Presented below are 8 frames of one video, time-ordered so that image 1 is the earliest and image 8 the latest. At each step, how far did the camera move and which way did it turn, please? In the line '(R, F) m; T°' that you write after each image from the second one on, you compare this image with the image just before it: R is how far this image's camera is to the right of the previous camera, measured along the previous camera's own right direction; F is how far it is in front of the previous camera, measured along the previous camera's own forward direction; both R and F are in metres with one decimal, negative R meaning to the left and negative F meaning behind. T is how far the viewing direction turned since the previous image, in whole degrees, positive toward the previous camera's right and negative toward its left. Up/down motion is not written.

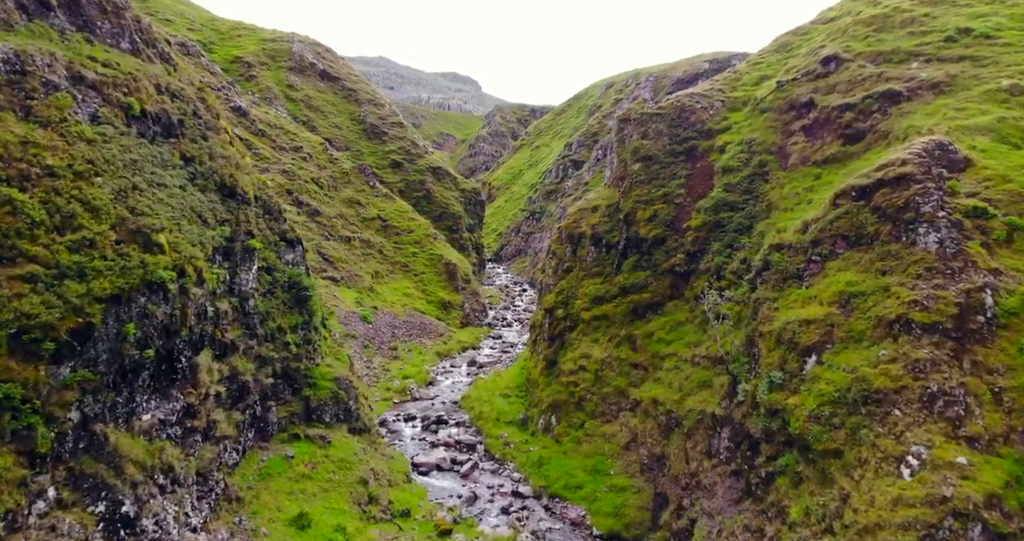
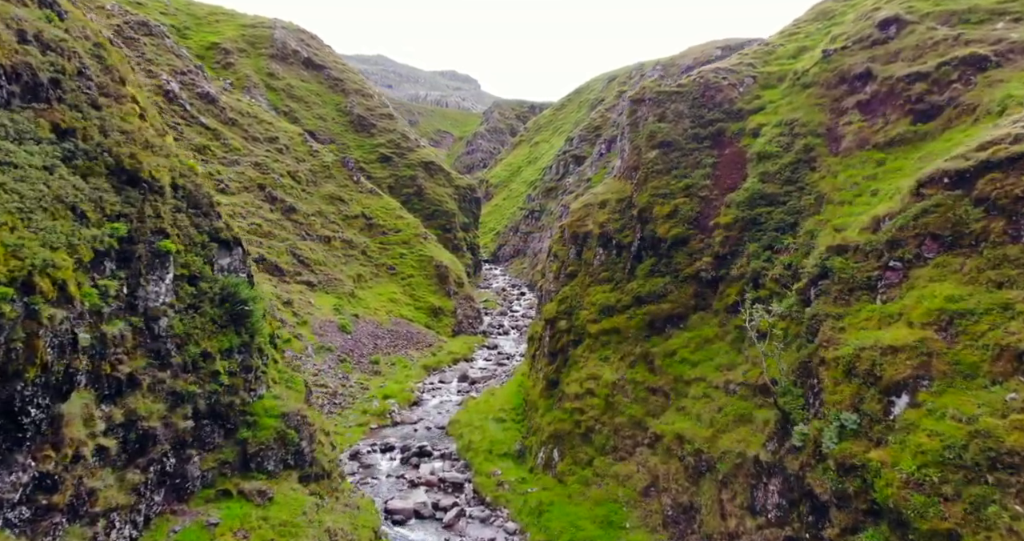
(+0.4, +7.9) m; 0°
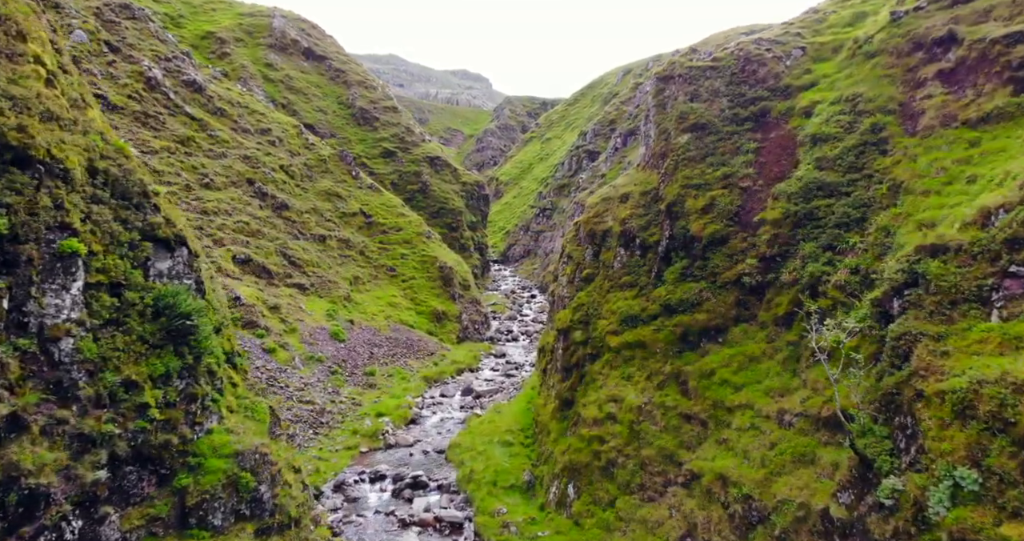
(+0.2, +6.1) m; -1°
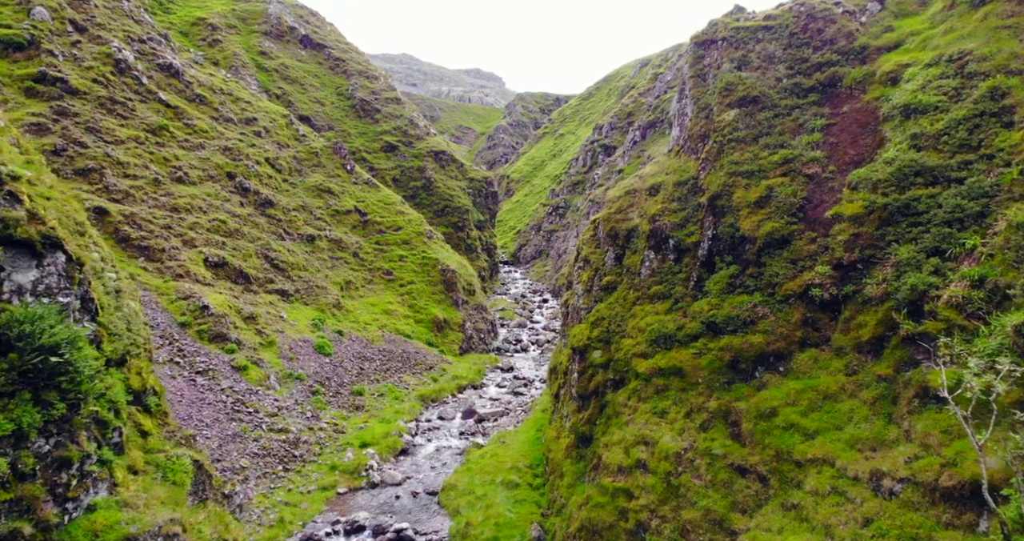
(+0.4, +7.3) m; -1°
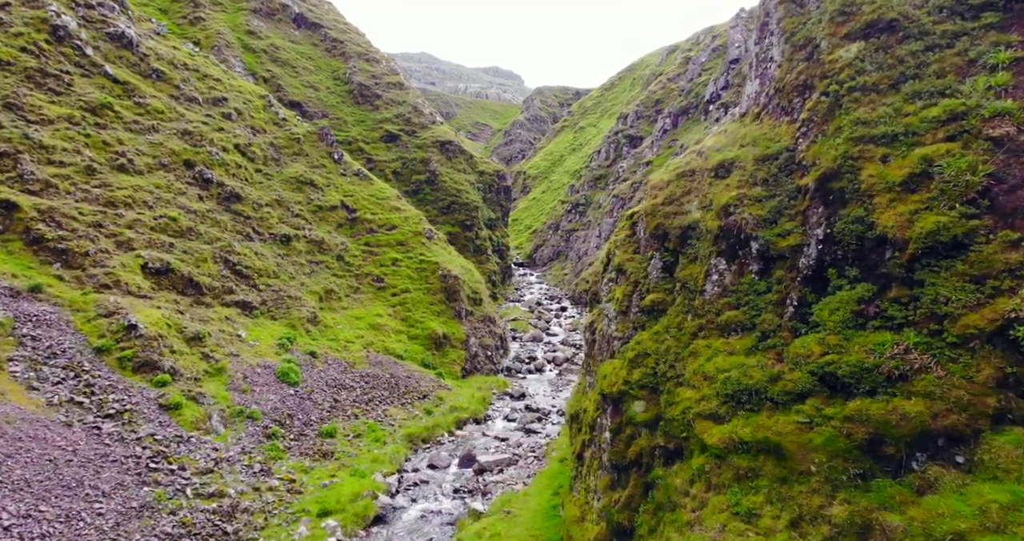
(+0.5, +10.7) m; -2°
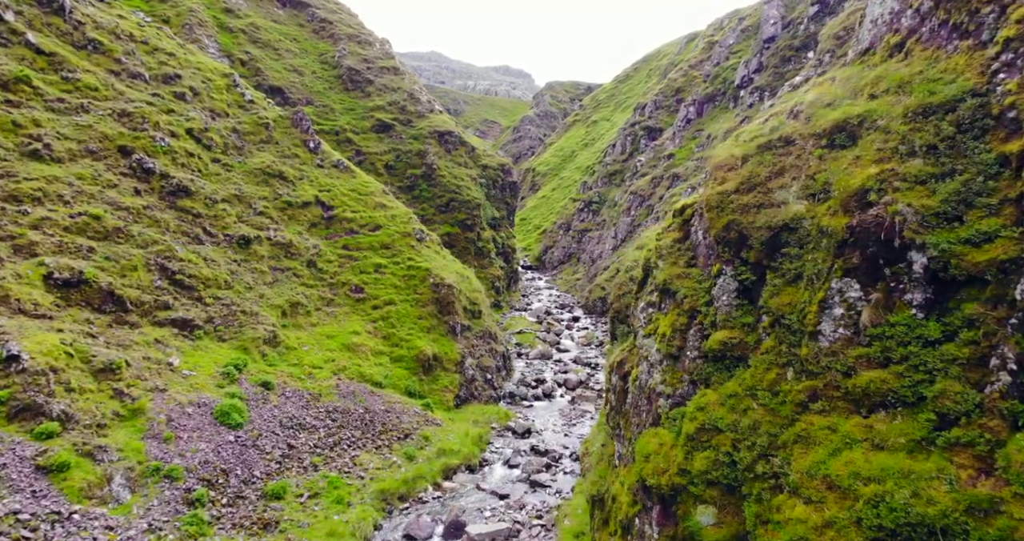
(+0.5, +9.2) m; -1°
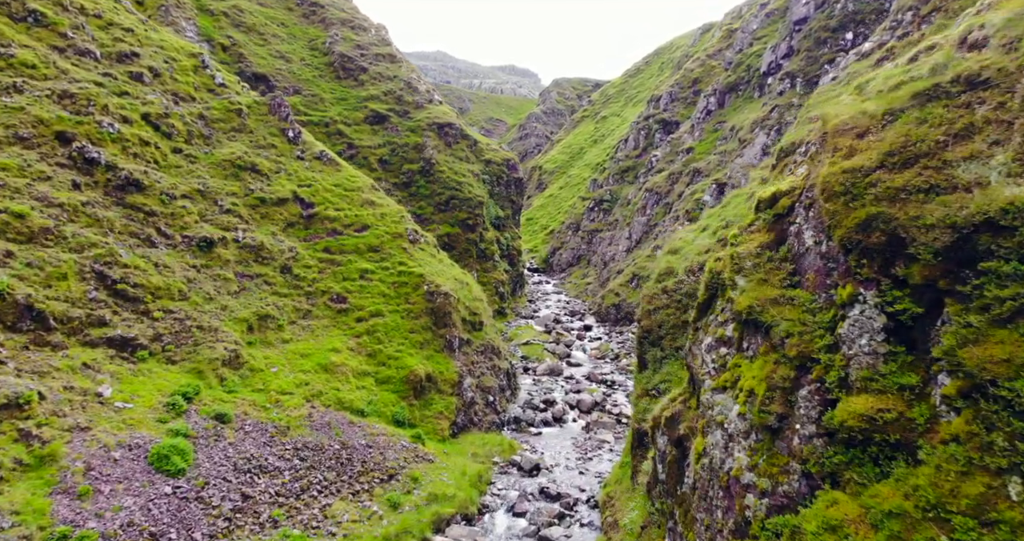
(0.0, +6.5) m; -1°
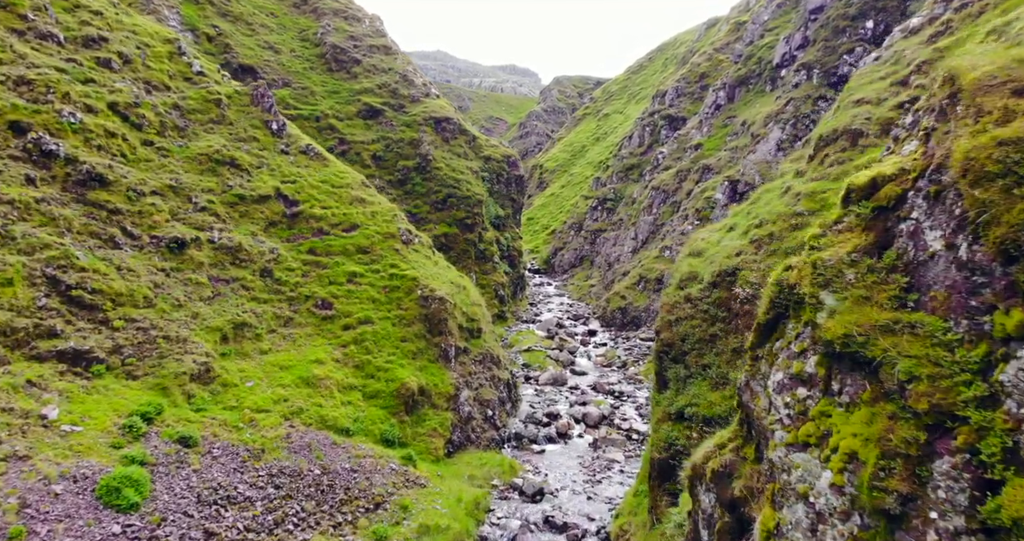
(-0.1, +3.4) m; 0°
